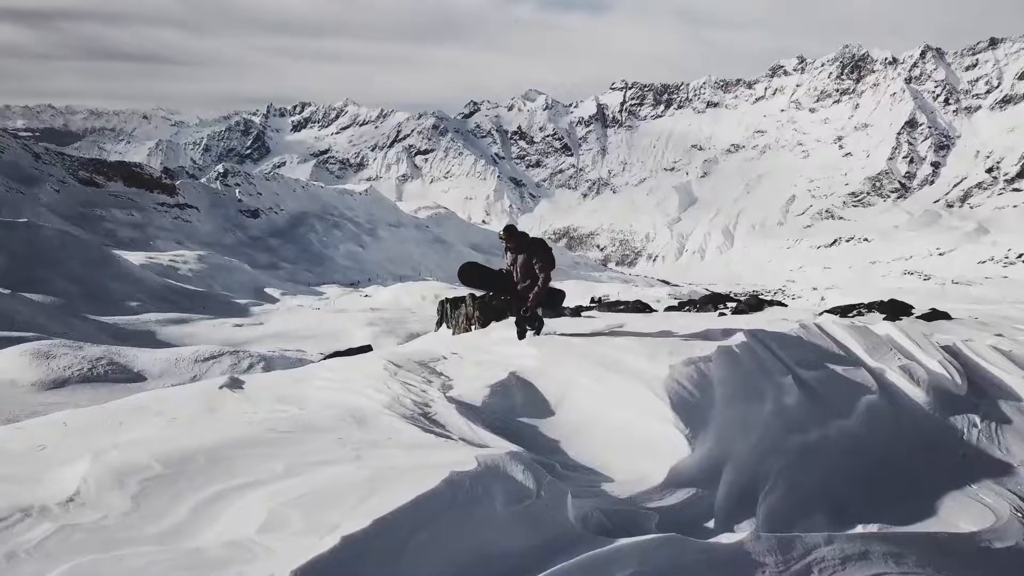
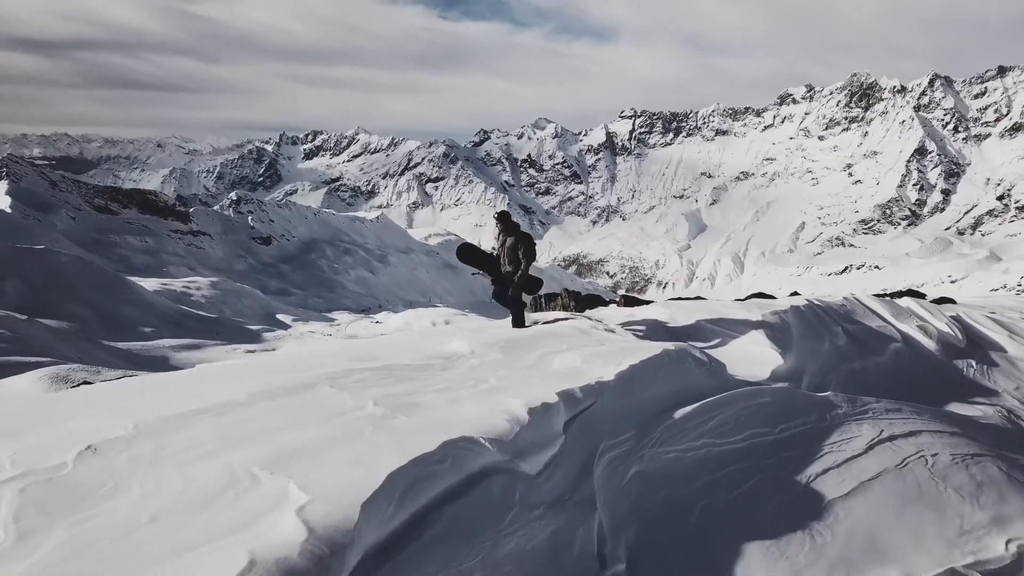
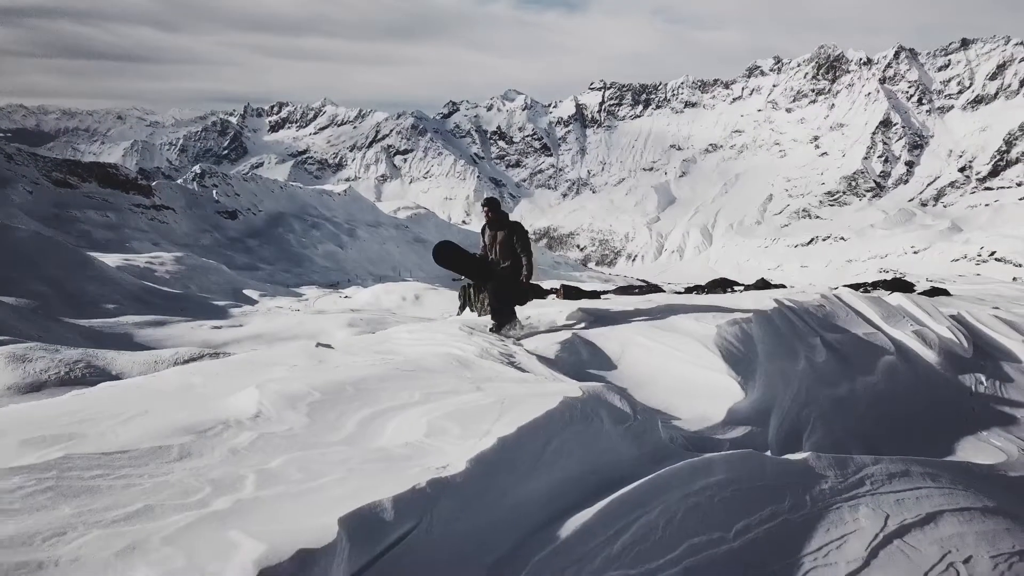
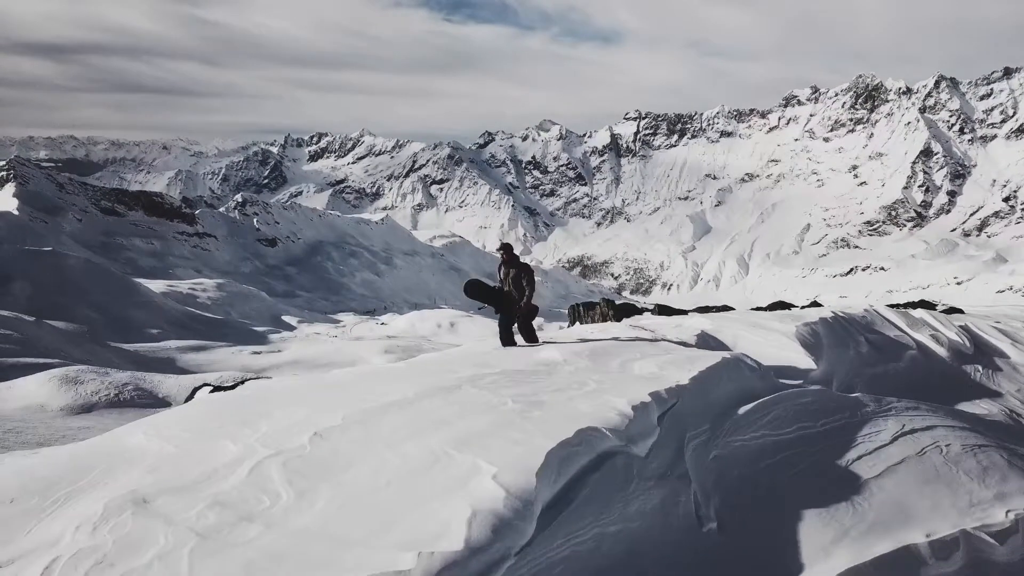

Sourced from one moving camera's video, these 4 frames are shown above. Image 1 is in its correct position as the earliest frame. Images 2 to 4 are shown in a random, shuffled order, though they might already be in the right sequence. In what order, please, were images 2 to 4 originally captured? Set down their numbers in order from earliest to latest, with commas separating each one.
3, 2, 4
